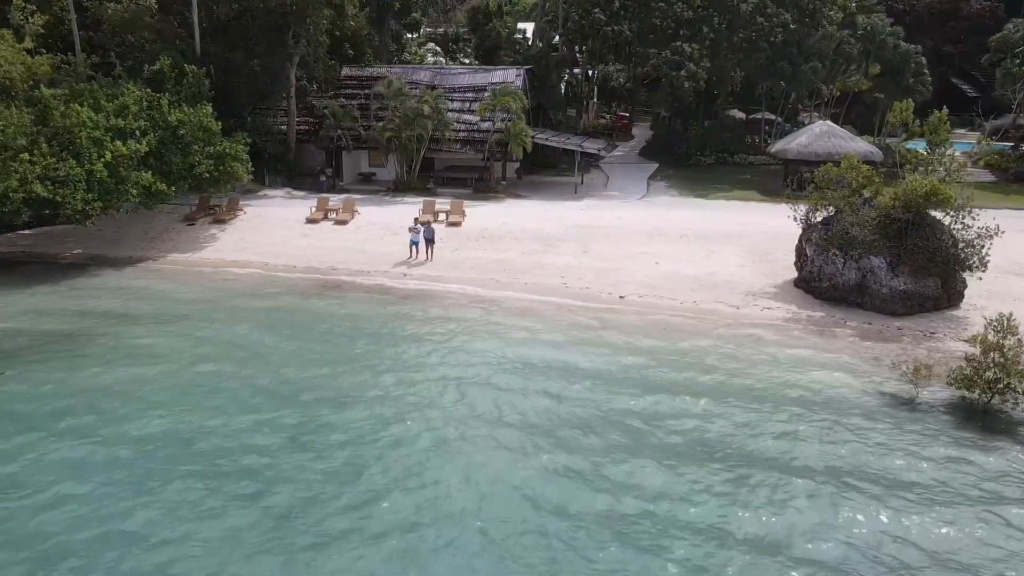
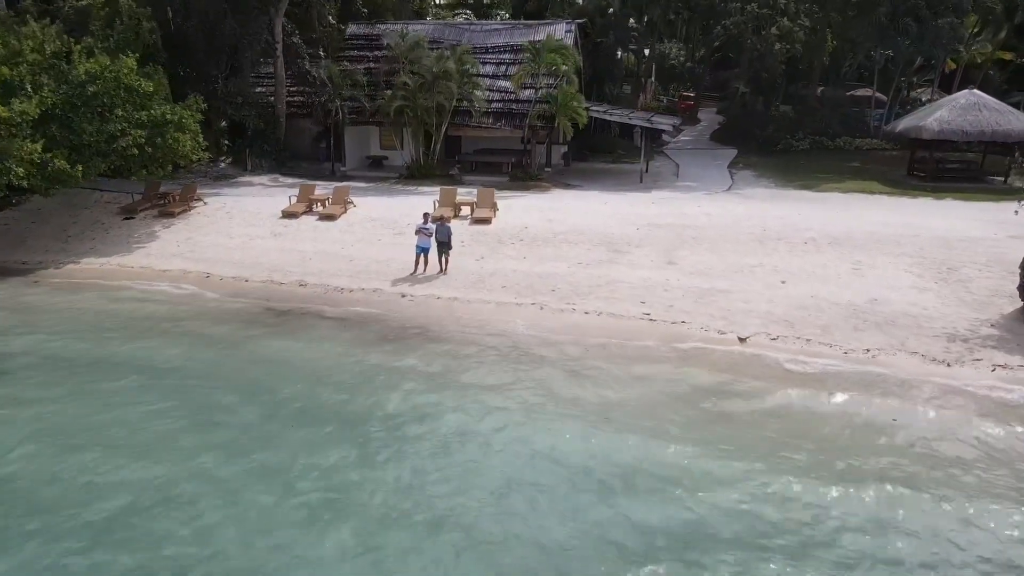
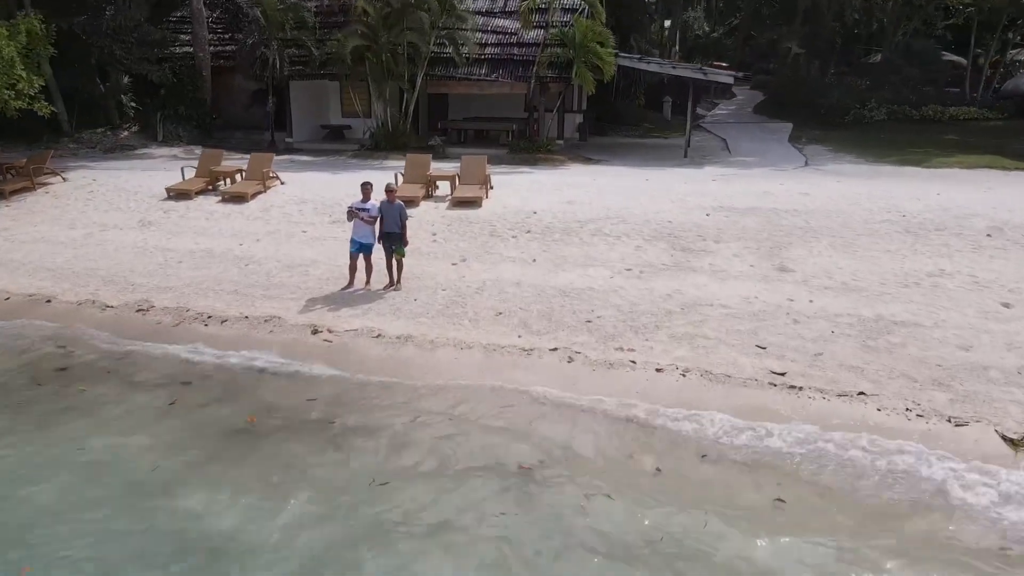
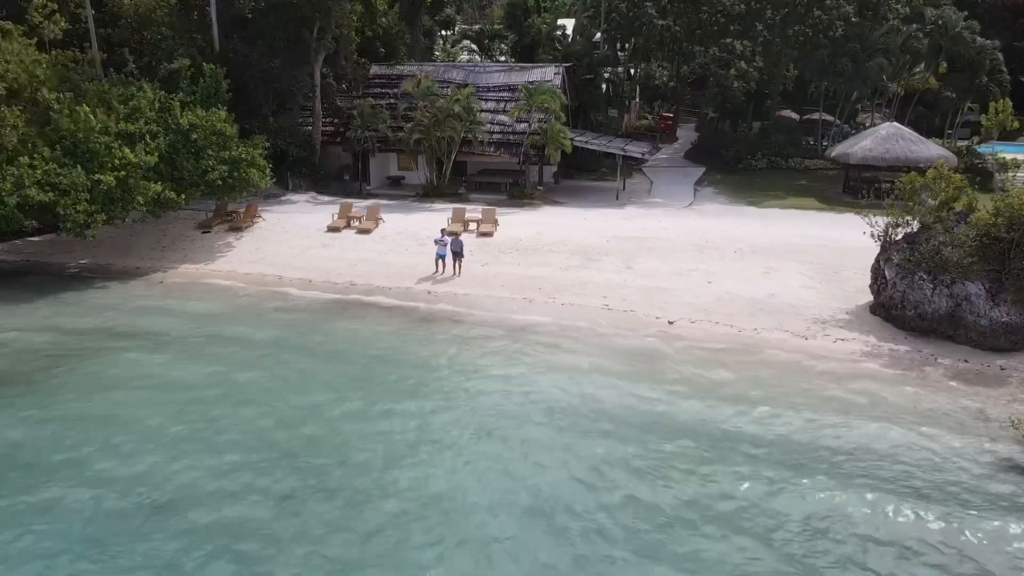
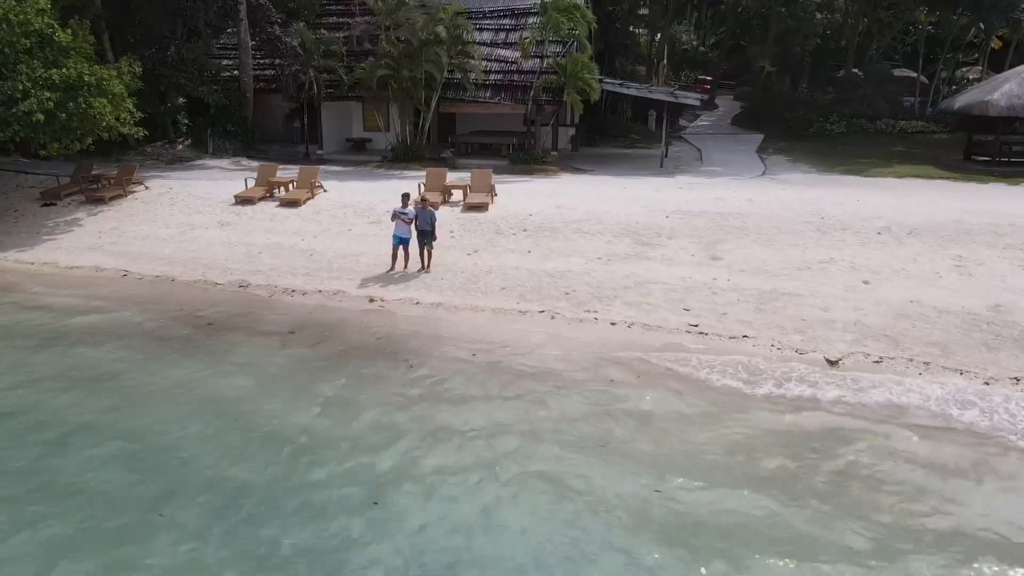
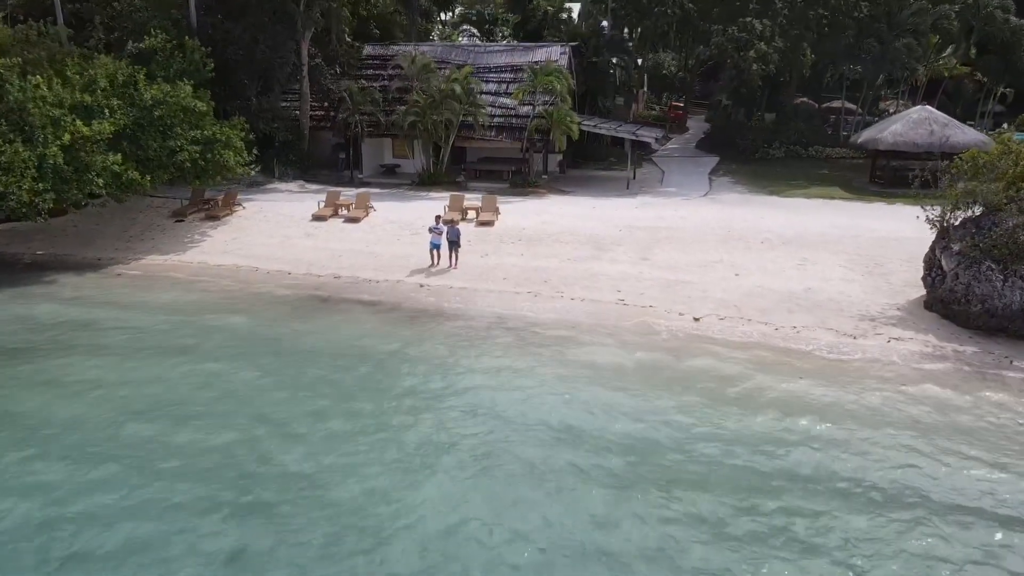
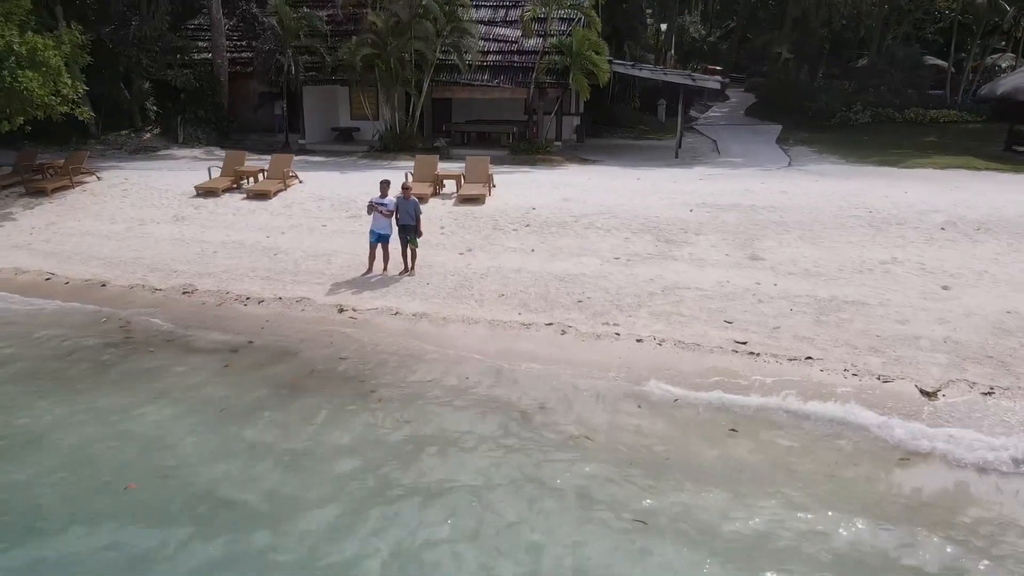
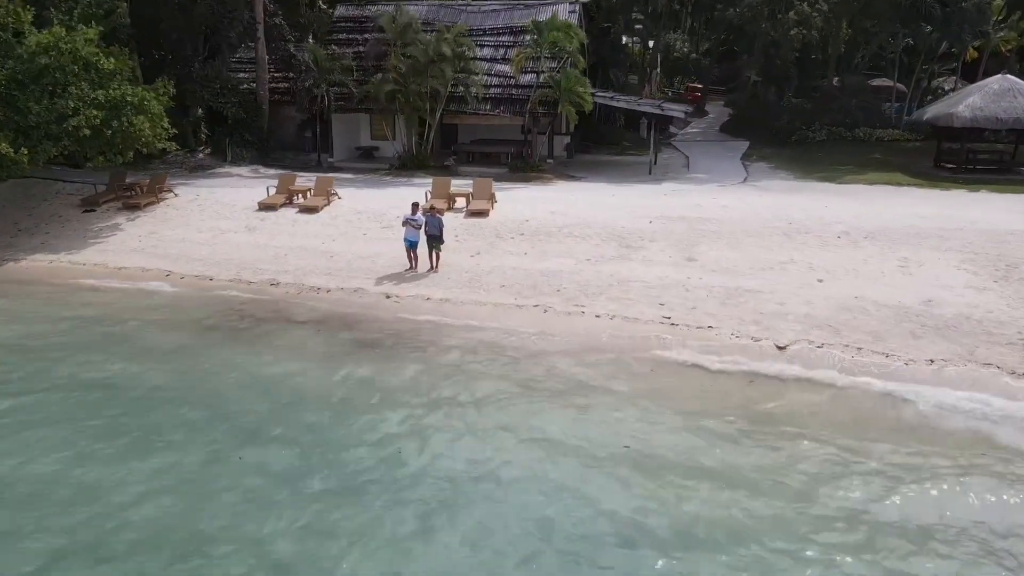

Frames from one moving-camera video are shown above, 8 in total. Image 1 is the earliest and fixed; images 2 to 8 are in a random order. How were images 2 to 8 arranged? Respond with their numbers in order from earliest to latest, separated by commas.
4, 6, 2, 8, 5, 7, 3
